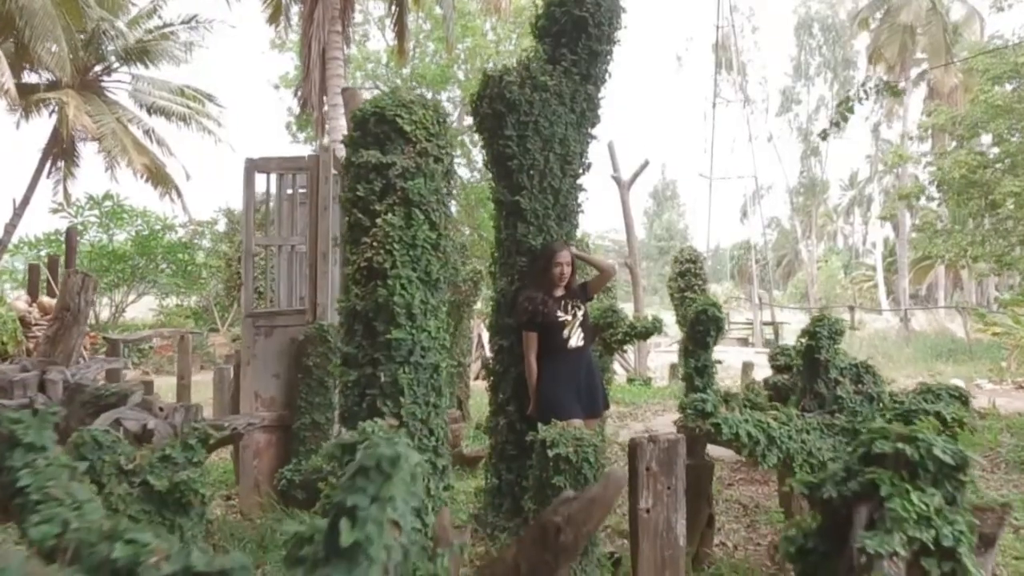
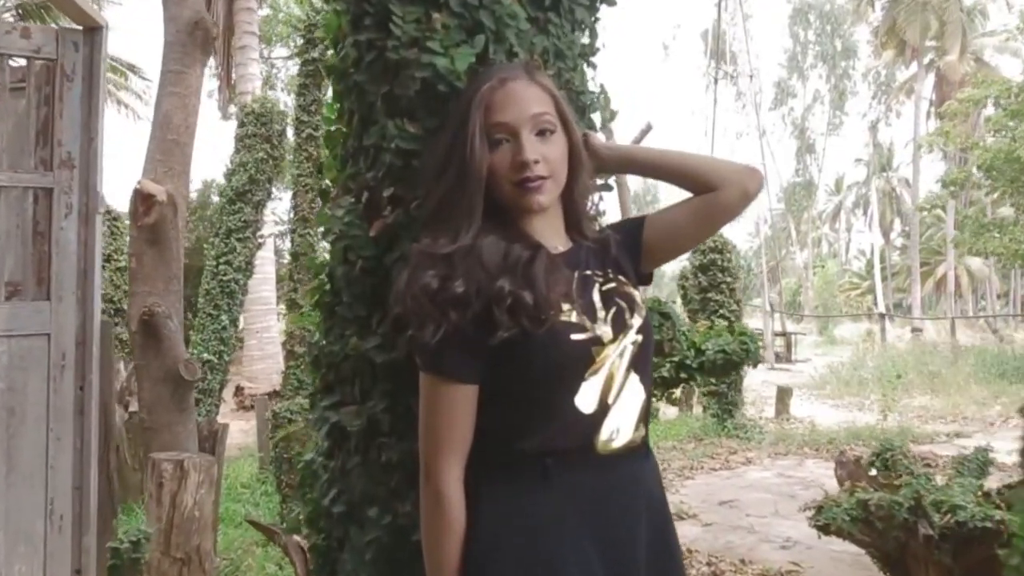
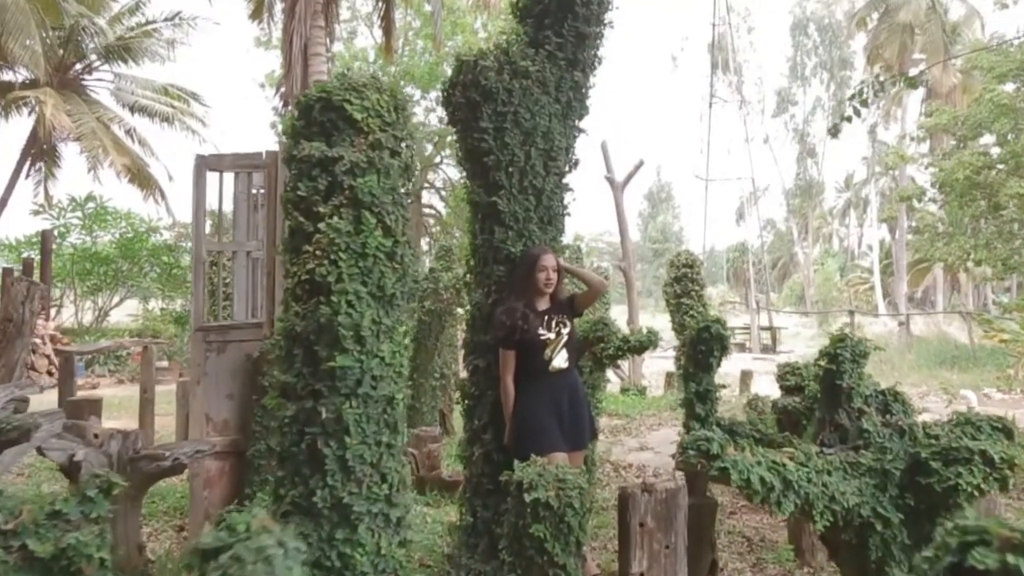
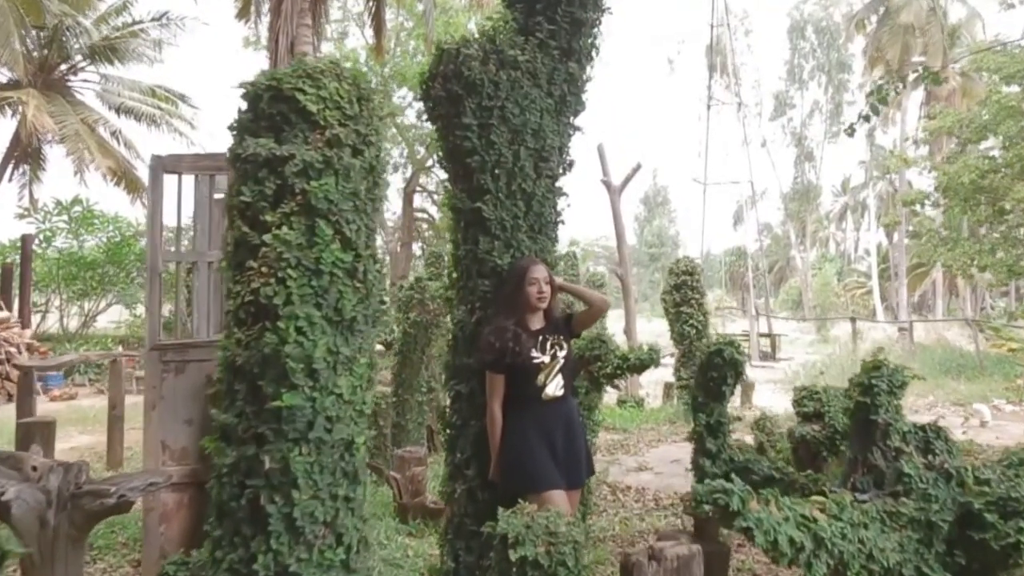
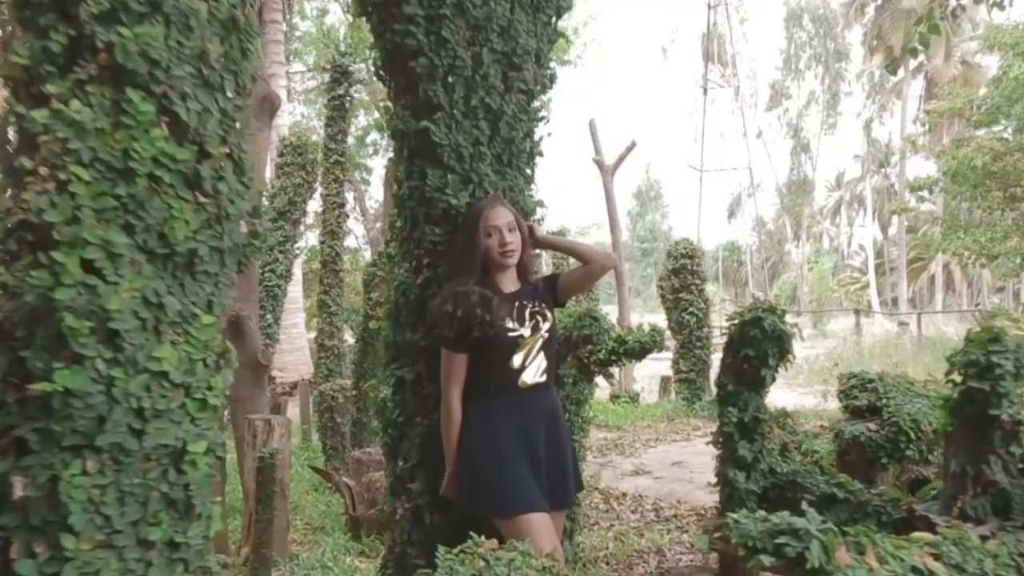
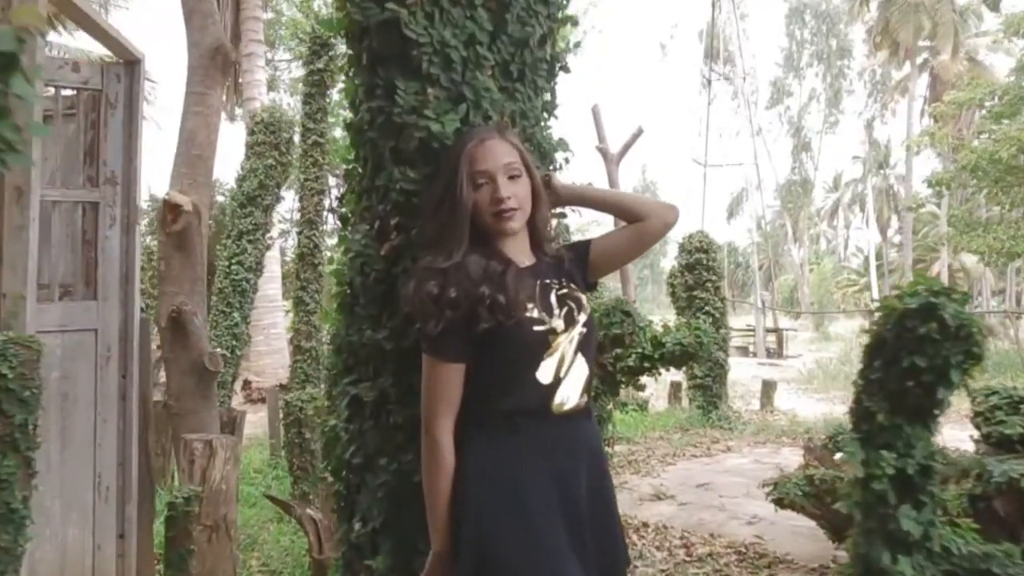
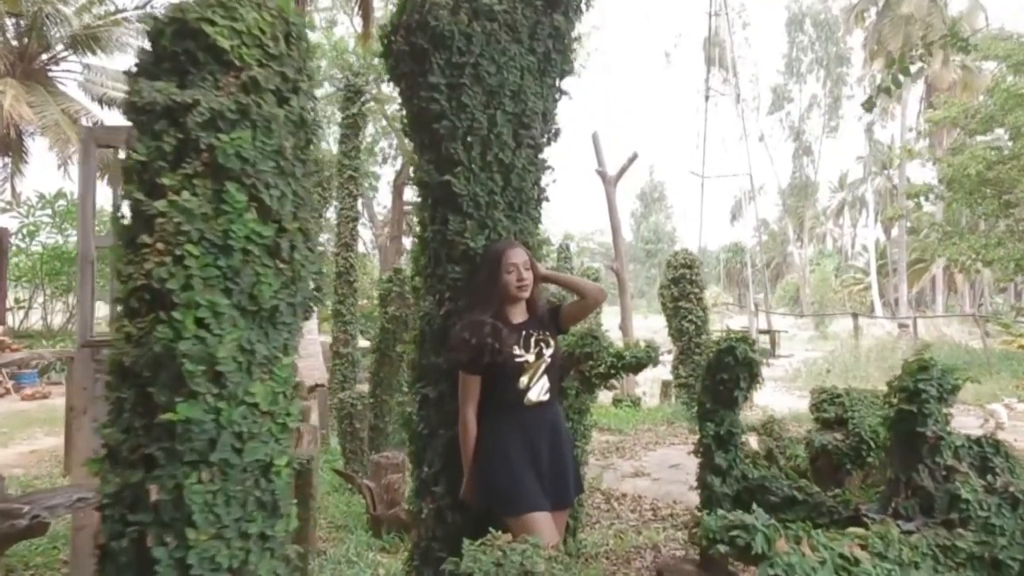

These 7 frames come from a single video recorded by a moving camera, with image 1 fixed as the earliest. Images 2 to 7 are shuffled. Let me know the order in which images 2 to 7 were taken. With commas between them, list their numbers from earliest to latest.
3, 4, 7, 5, 6, 2
